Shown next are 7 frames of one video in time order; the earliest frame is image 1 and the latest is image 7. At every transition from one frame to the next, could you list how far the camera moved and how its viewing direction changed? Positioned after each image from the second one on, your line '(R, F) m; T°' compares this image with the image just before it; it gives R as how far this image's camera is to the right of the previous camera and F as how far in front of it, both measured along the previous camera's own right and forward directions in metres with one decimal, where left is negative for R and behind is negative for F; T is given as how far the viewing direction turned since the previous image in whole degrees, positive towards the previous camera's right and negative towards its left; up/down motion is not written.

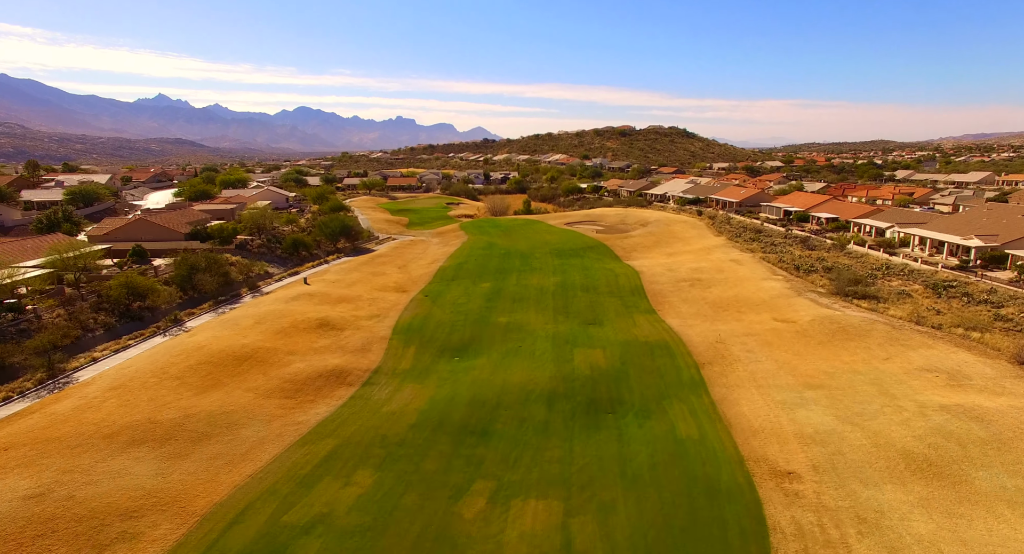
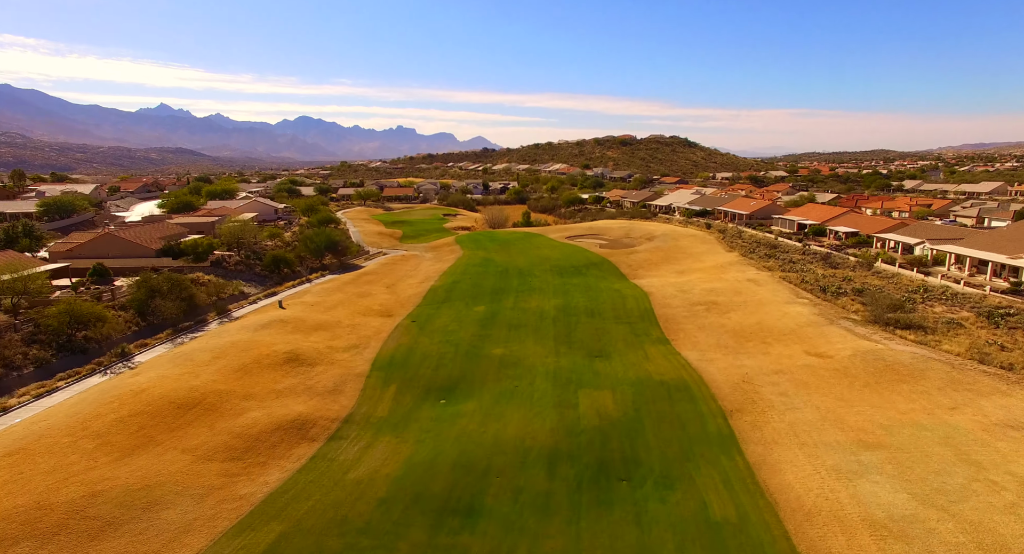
(+0.3, +4.0) m; 0°
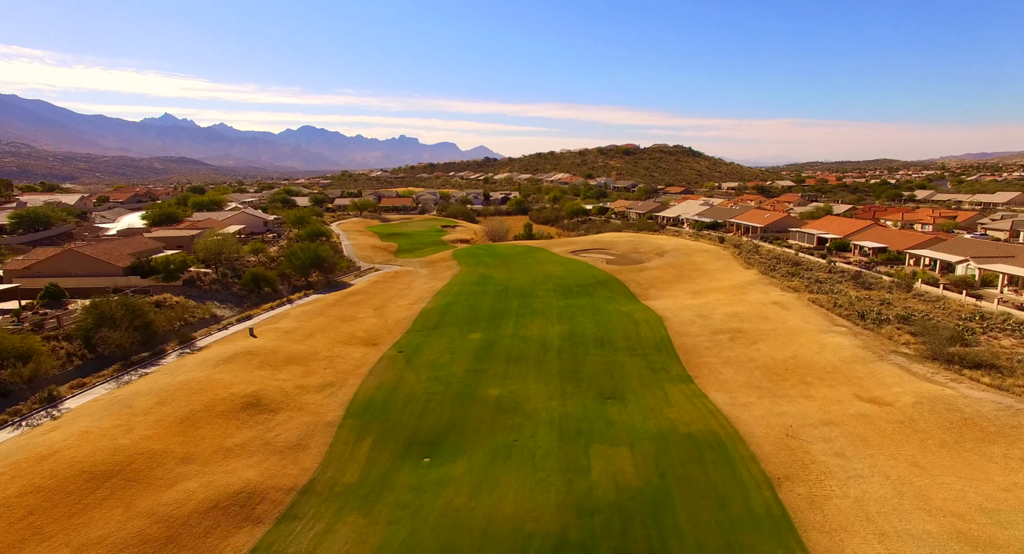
(+0.2, +4.3) m; 0°
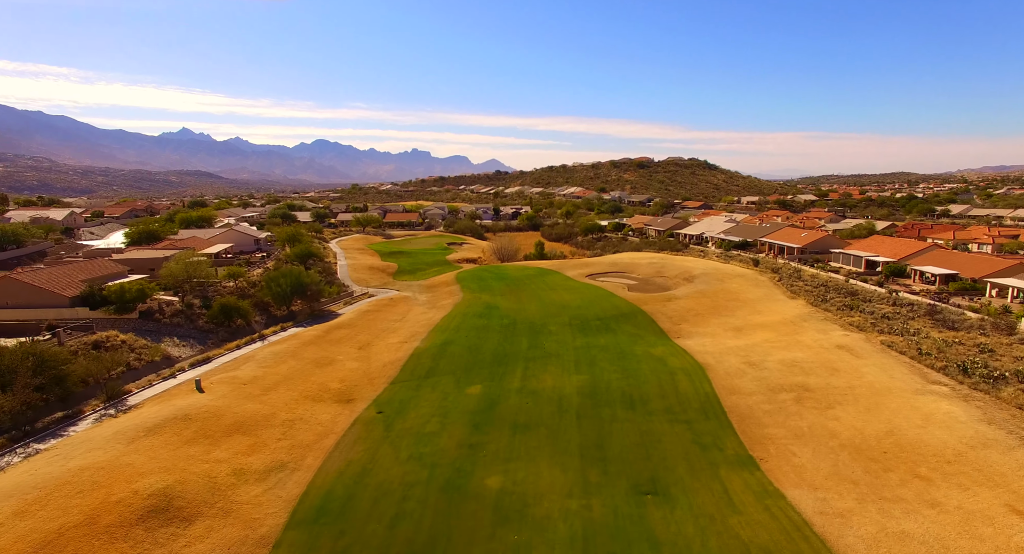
(+0.2, +6.8) m; -1°
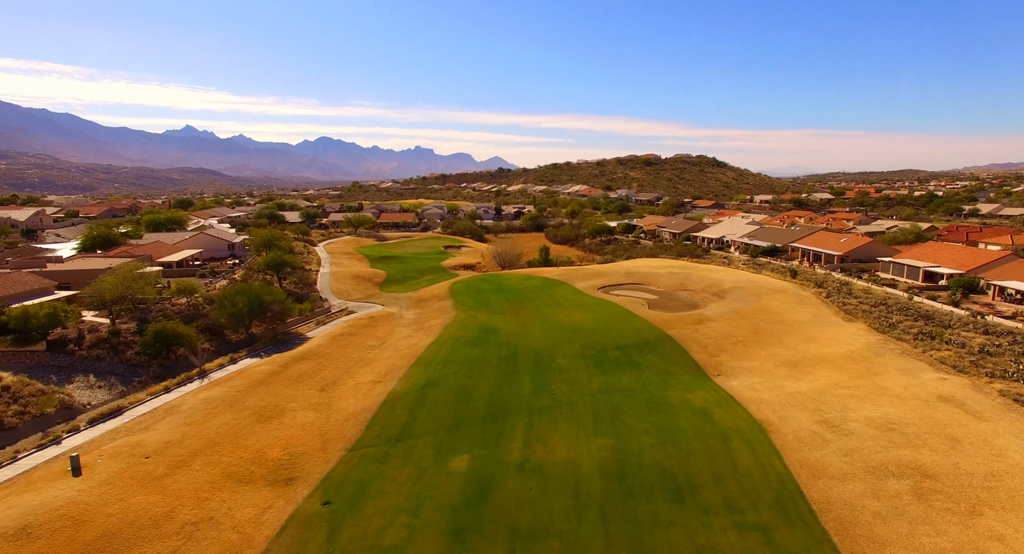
(+0.2, +7.9) m; 0°
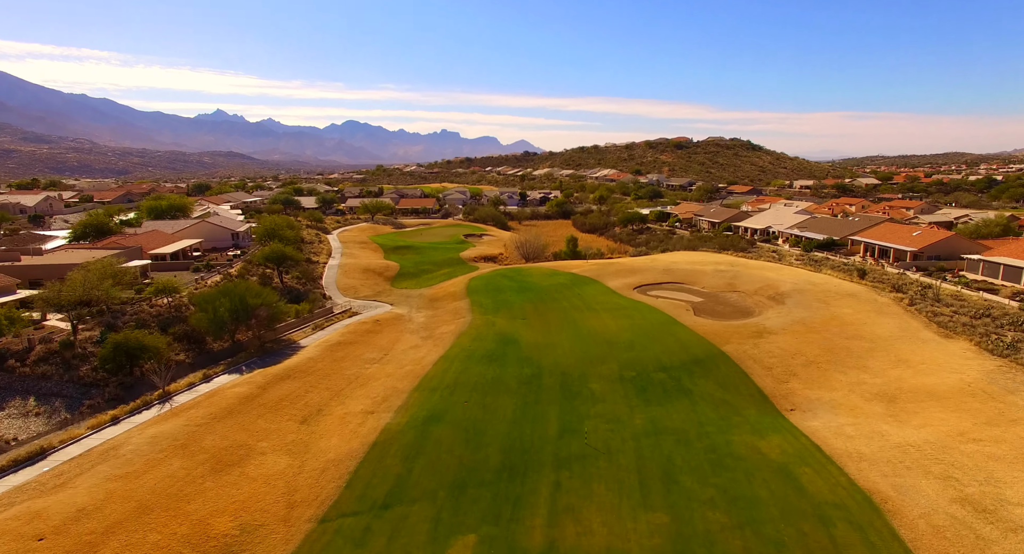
(0.0, +6.2) m; -3°
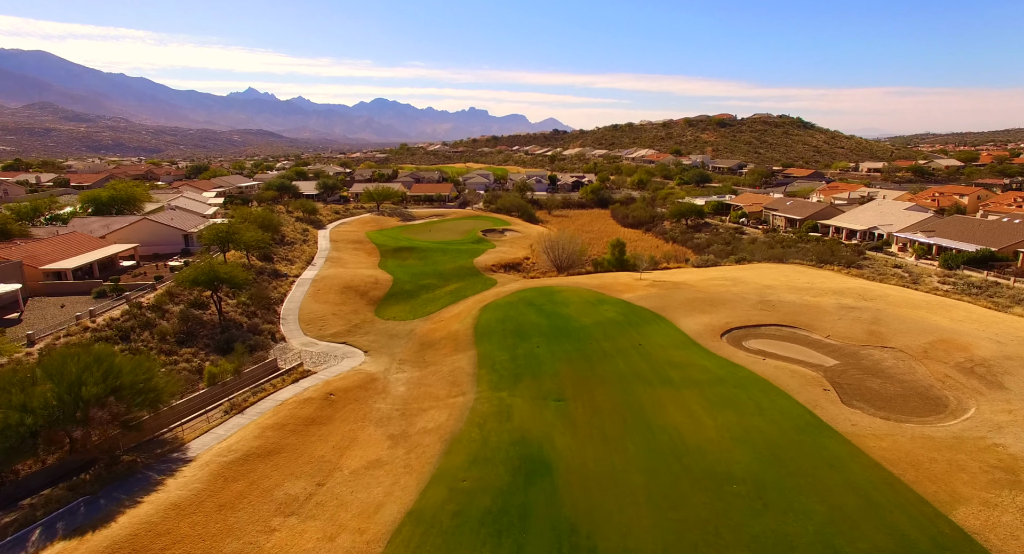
(-0.2, +15.8) m; -3°
